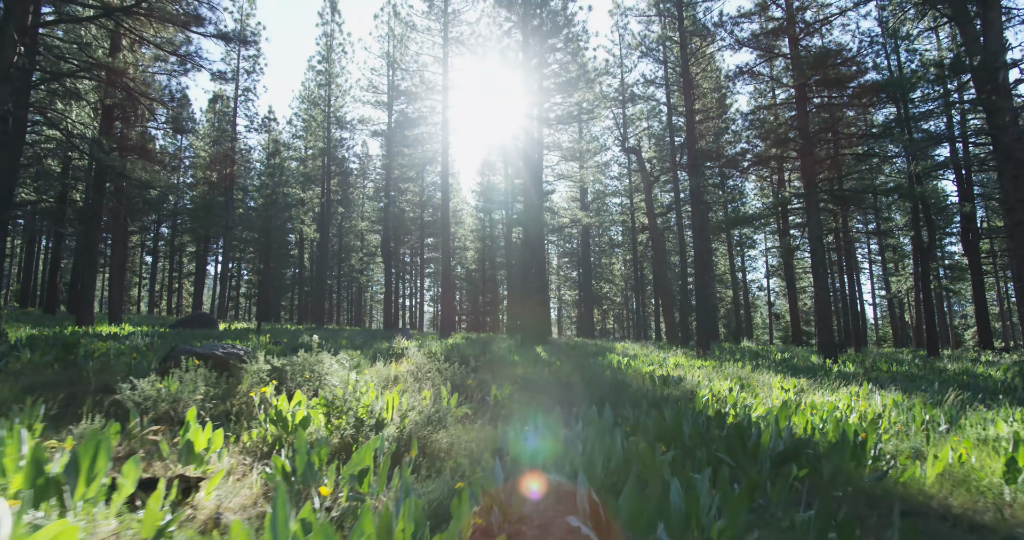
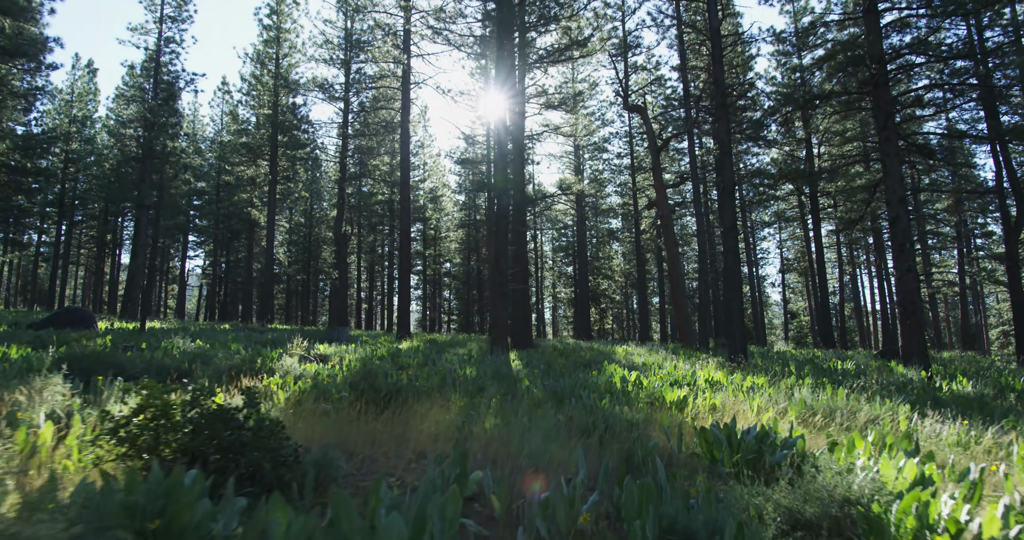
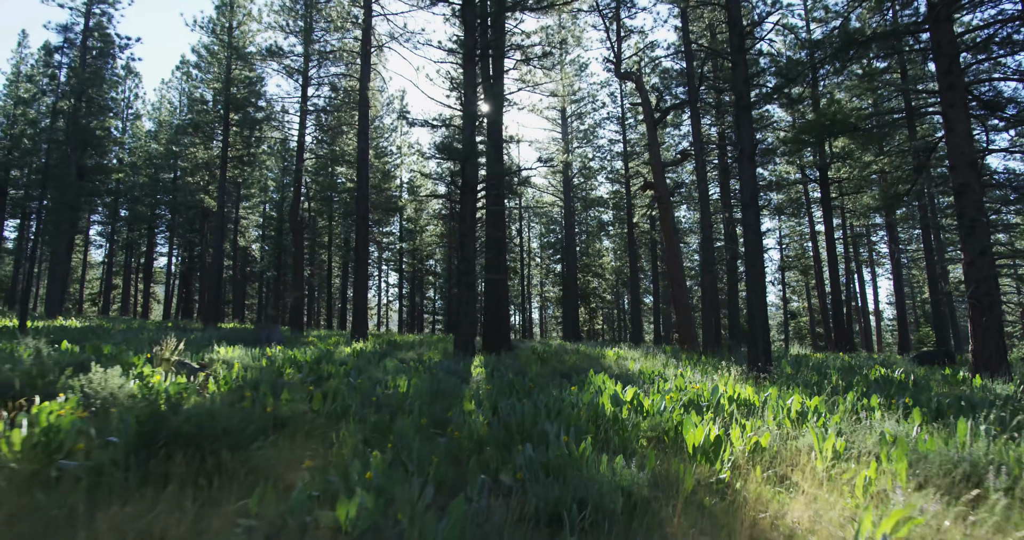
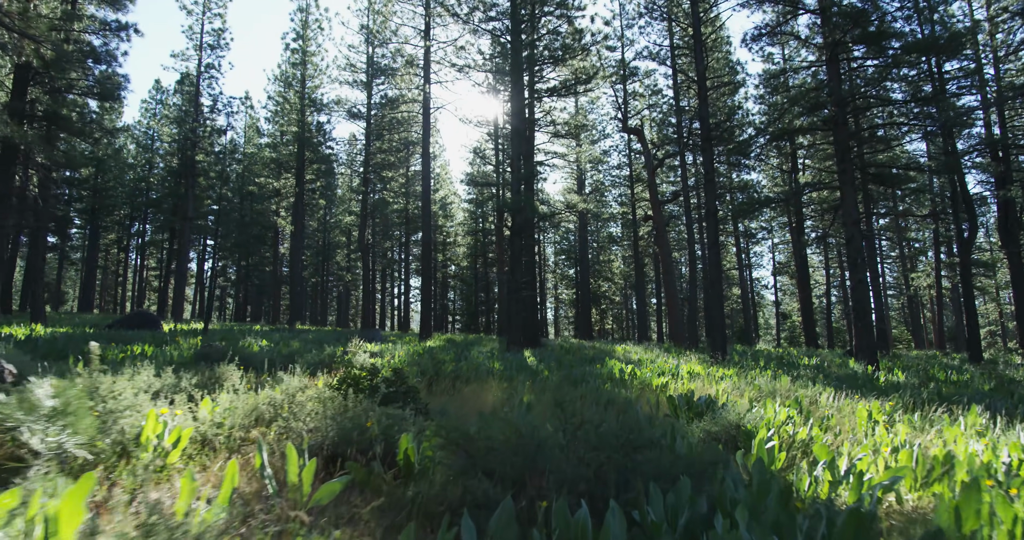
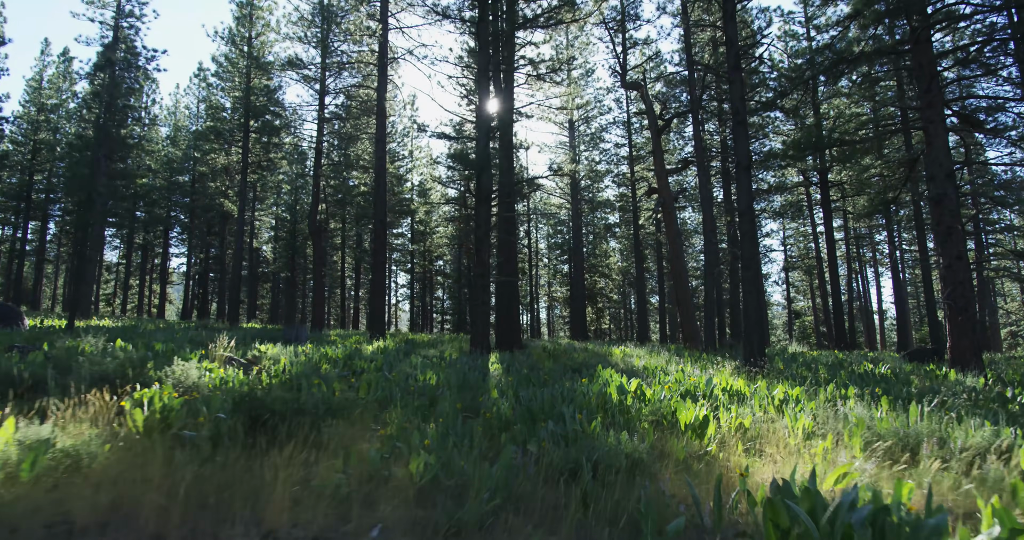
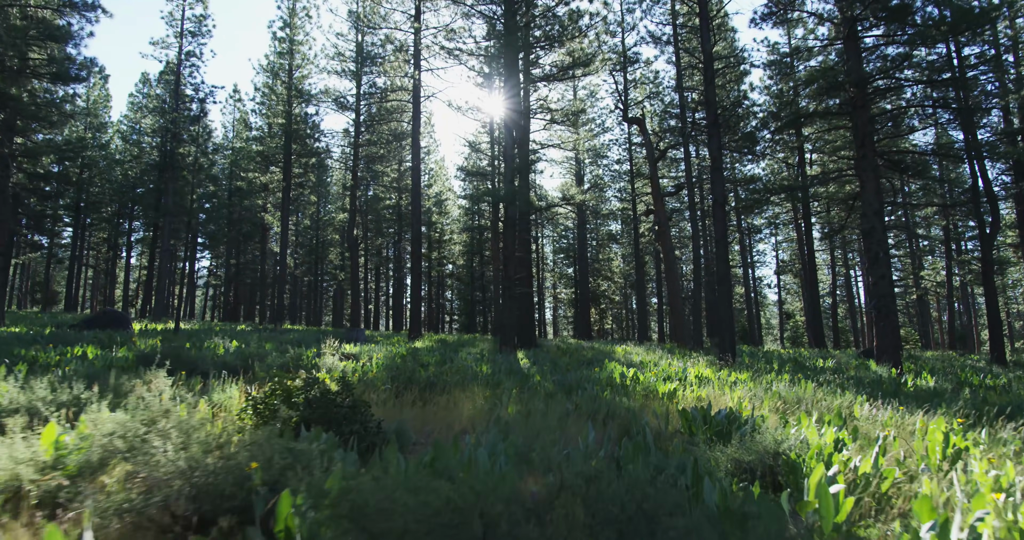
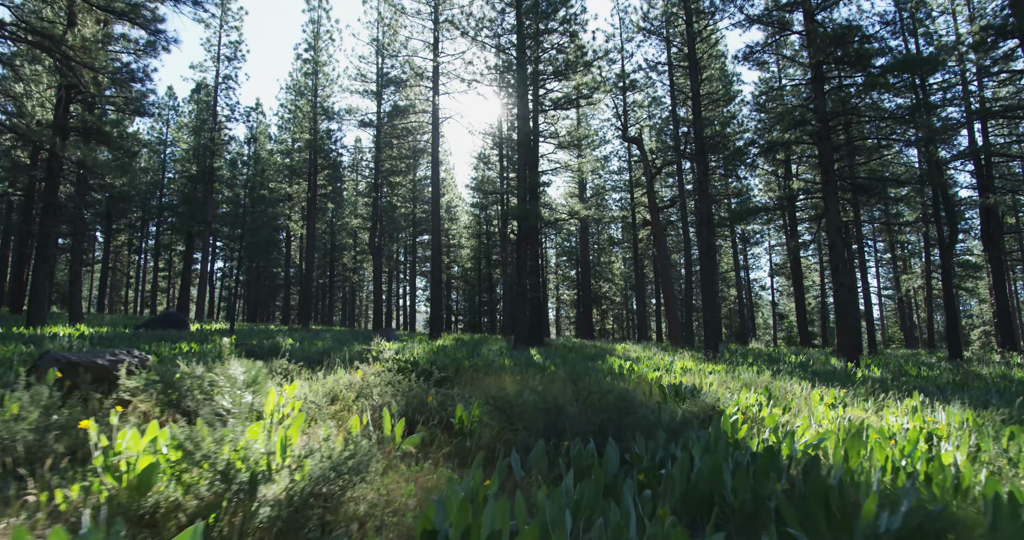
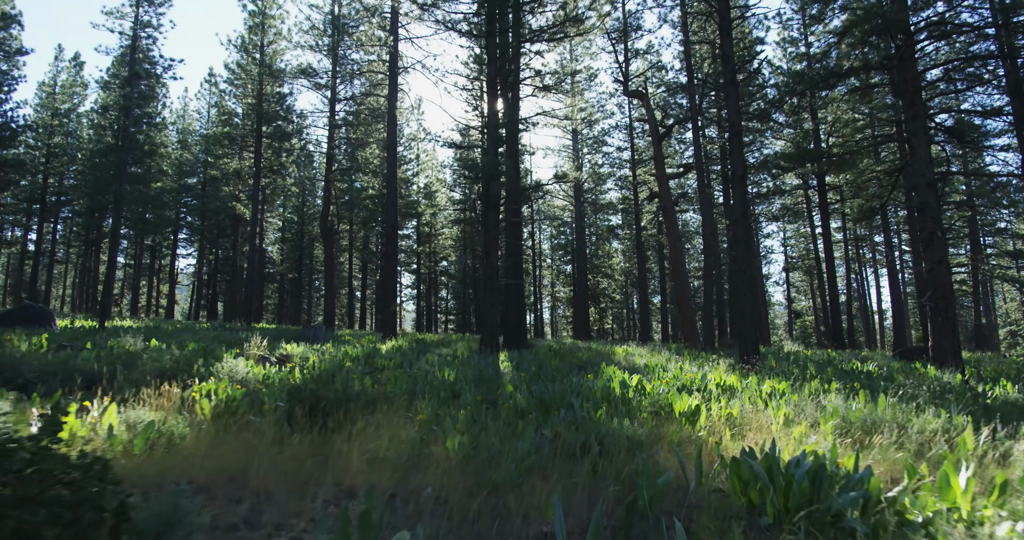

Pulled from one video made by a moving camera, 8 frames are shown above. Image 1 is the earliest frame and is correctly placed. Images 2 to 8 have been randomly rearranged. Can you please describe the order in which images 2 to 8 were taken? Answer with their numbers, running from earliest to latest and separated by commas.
7, 4, 6, 2, 8, 5, 3
